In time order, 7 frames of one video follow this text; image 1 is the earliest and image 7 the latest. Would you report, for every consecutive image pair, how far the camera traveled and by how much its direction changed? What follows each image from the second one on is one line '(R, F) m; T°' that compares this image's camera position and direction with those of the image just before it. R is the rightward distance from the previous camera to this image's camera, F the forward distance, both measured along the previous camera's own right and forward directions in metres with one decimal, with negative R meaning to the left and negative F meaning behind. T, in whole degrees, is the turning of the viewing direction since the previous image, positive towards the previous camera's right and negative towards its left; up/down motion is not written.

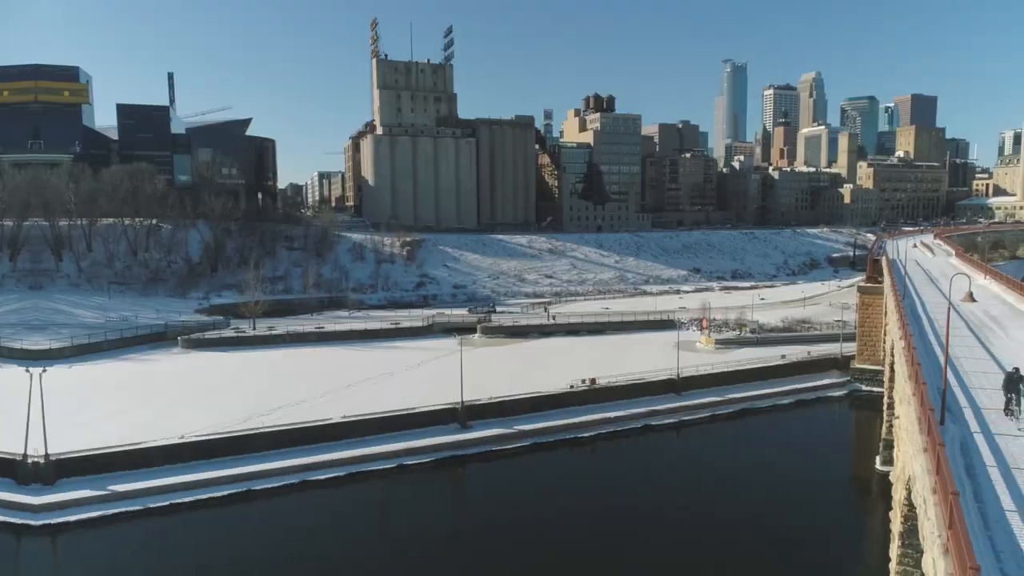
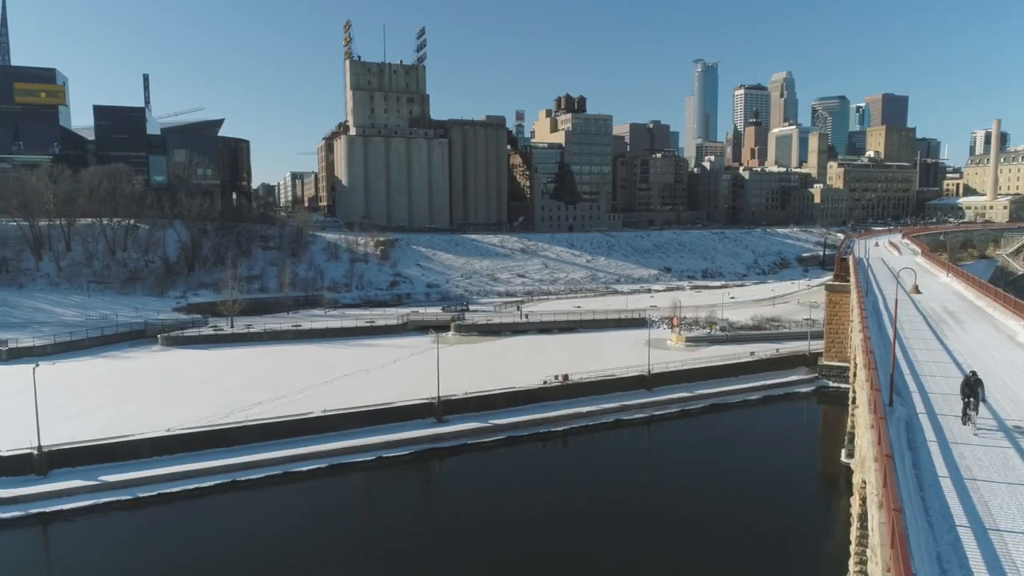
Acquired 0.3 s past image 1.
(+0.4, -1.1) m; +2°
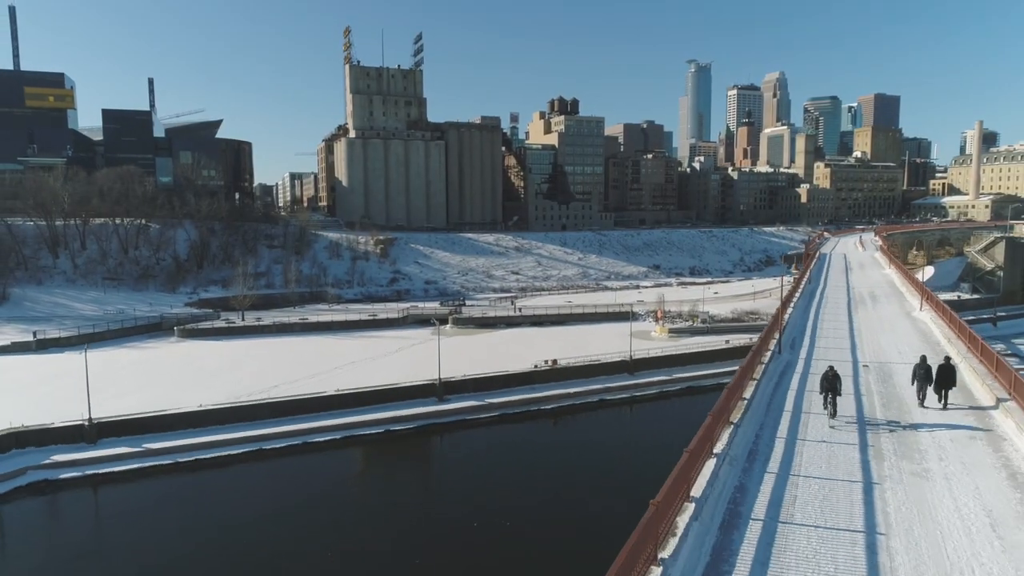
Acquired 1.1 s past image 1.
(+0.1, -2.6) m; 0°
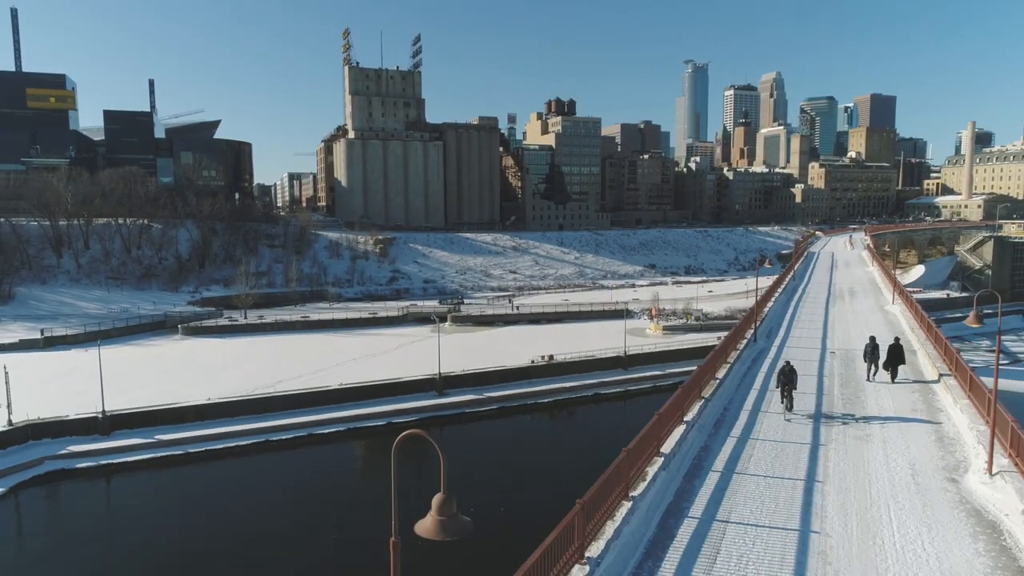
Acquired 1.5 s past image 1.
(0.0, -0.8) m; 0°
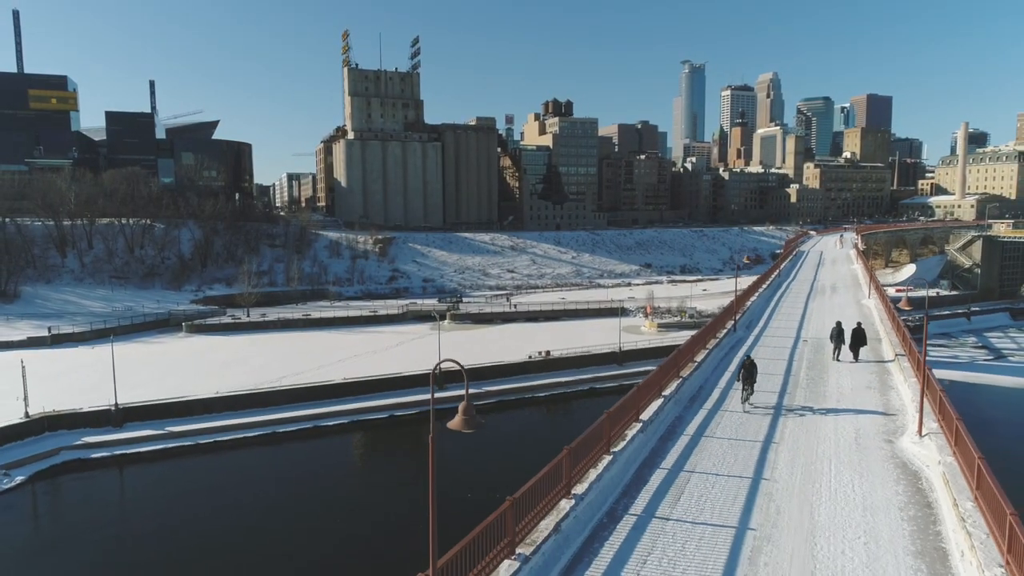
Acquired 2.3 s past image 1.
(0.0, -0.9) m; 0°
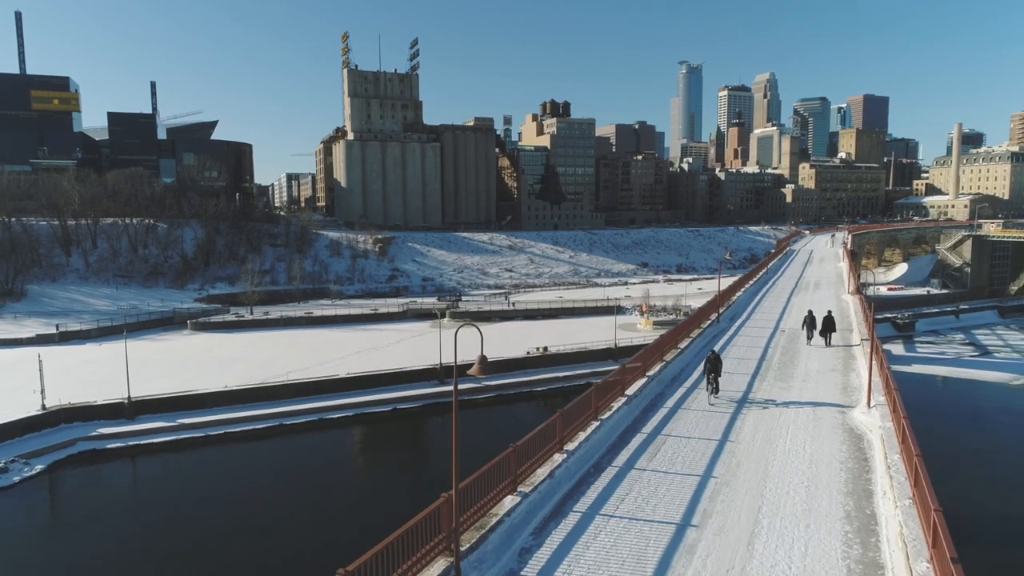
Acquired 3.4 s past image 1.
(0.0, -0.9) m; 0°
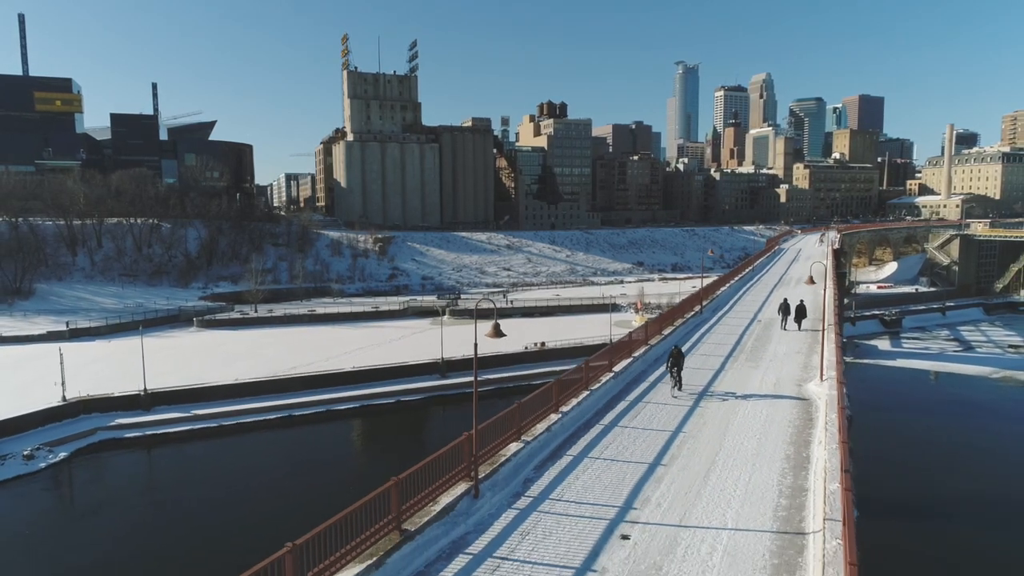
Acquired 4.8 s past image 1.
(-0.1, -1.1) m; 0°
